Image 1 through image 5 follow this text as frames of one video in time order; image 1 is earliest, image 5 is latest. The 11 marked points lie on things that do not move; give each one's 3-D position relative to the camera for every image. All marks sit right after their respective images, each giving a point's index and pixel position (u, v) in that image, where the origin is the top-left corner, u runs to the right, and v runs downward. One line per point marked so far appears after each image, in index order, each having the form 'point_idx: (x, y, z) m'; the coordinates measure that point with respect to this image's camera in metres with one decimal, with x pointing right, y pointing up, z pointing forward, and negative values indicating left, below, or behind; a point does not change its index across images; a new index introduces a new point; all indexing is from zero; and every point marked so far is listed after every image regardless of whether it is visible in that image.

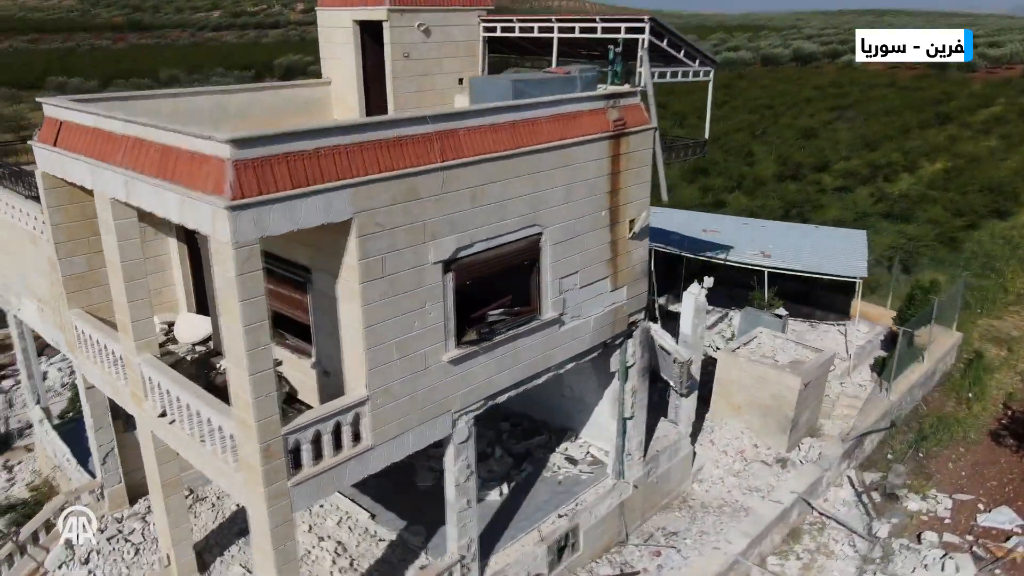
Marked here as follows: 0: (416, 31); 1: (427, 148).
0: (-1.1, +3.0, +8.9) m
1: (-0.7, +1.1, +6.2) m
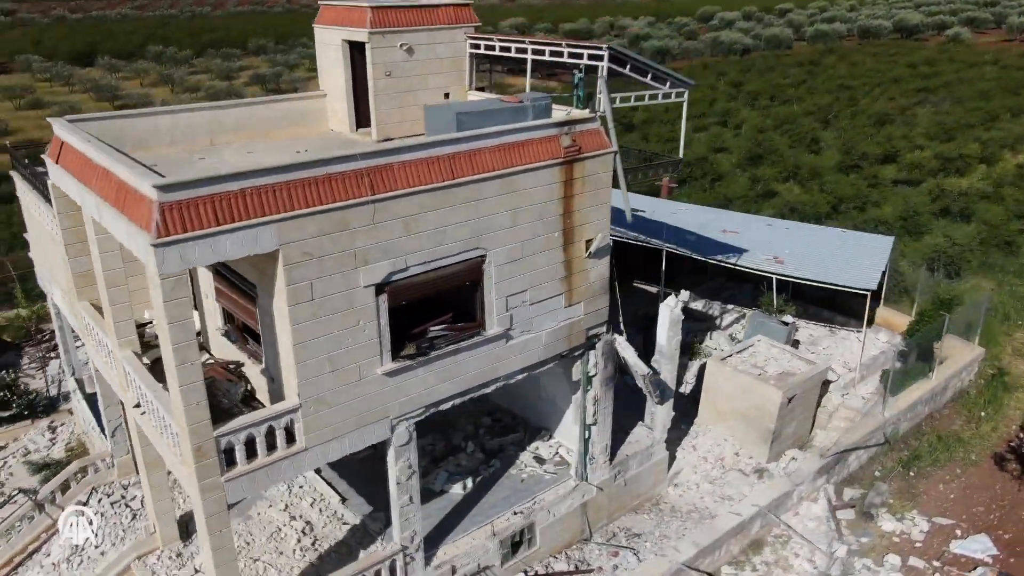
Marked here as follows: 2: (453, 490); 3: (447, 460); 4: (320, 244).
0: (-1.4, +2.9, +9.4) m
1: (-1.4, +0.9, +6.7) m
2: (-0.8, -2.6, +9.8) m
3: (-0.9, -2.3, +10.4) m
4: (-1.7, +0.4, +6.6) m
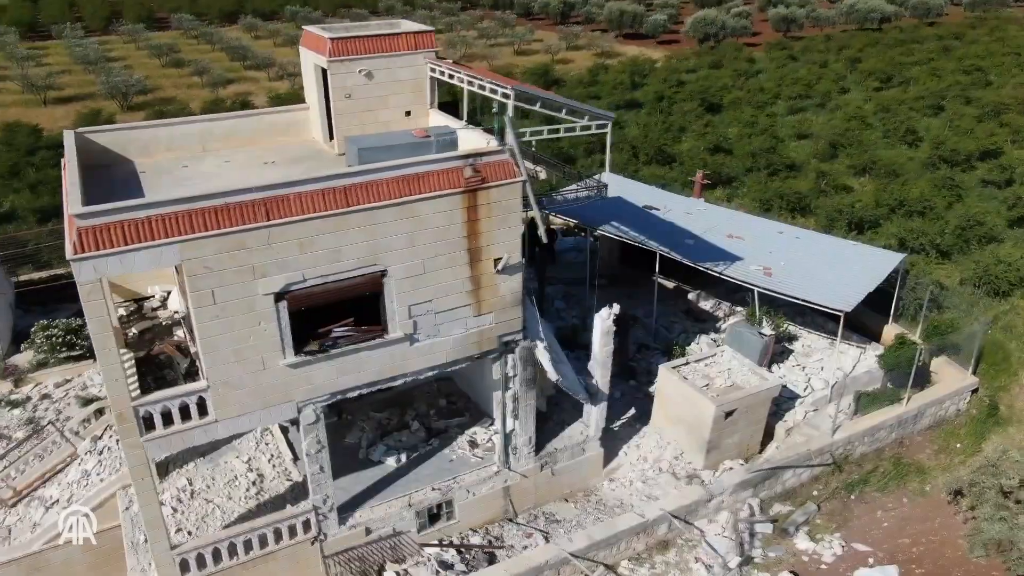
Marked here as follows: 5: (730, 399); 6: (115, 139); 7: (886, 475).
0: (-2.1, +3.0, +10.6) m
1: (-2.7, +0.8, +8.1) m
2: (-1.8, -2.6, +11.3) m
3: (-1.8, -2.3, +11.8) m
4: (-3.1, +0.3, +8.0) m
5: (+3.4, -1.7, +11.9) m
6: (-5.4, +2.1, +10.5) m
7: (+6.2, -3.1, +12.6) m
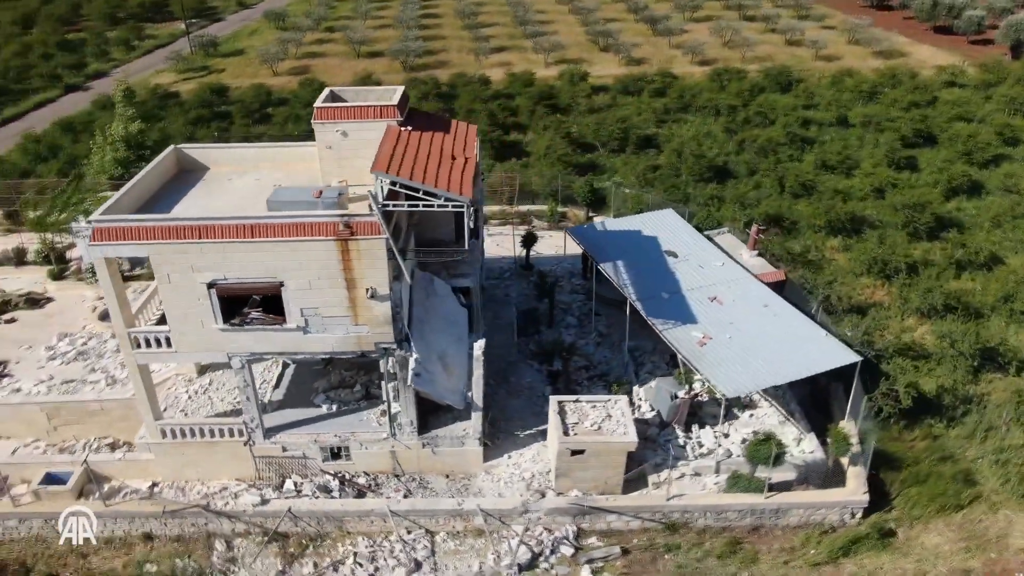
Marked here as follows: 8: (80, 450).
0: (-3.4, +3.0, +14.7) m
1: (-5.4, +0.9, +12.9) m
2: (-3.9, -2.5, +15.8) m
3: (-3.6, -2.2, +16.3) m
4: (-5.8, +0.5, +13.0) m
5: (+1.2, -2.8, +14.2) m
6: (-6.5, +2.8, +16.0) m
7: (+3.7, -4.7, +13.8) m
8: (-9.4, -3.5, +16.8) m
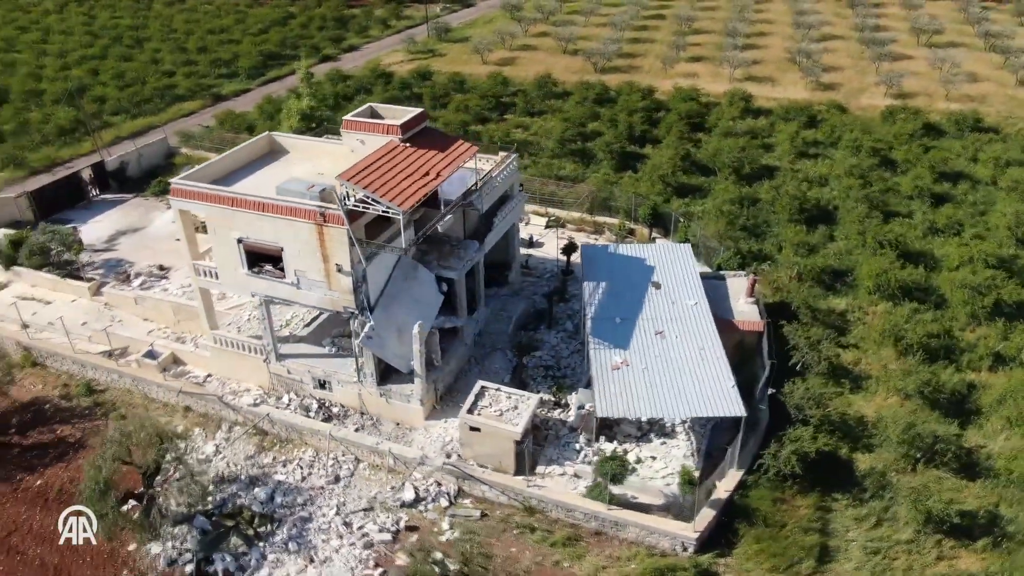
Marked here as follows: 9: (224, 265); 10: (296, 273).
0: (-3.8, +3.6, +18.9) m
1: (-6.7, +2.0, +18.0) m
2: (-4.9, -1.6, +20.4) m
3: (-4.5, -1.4, +20.7) m
4: (-7.1, +1.7, +18.3) m
5: (-0.9, -2.9, +17.2) m
6: (-6.3, +4.1, +21.2) m
7: (+0.9, -5.3, +16.2) m
8: (-9.9, -1.6, +23.2) m
9: (-7.2, +0.6, +19.0) m
10: (-5.1, +0.4, +18.2) m
